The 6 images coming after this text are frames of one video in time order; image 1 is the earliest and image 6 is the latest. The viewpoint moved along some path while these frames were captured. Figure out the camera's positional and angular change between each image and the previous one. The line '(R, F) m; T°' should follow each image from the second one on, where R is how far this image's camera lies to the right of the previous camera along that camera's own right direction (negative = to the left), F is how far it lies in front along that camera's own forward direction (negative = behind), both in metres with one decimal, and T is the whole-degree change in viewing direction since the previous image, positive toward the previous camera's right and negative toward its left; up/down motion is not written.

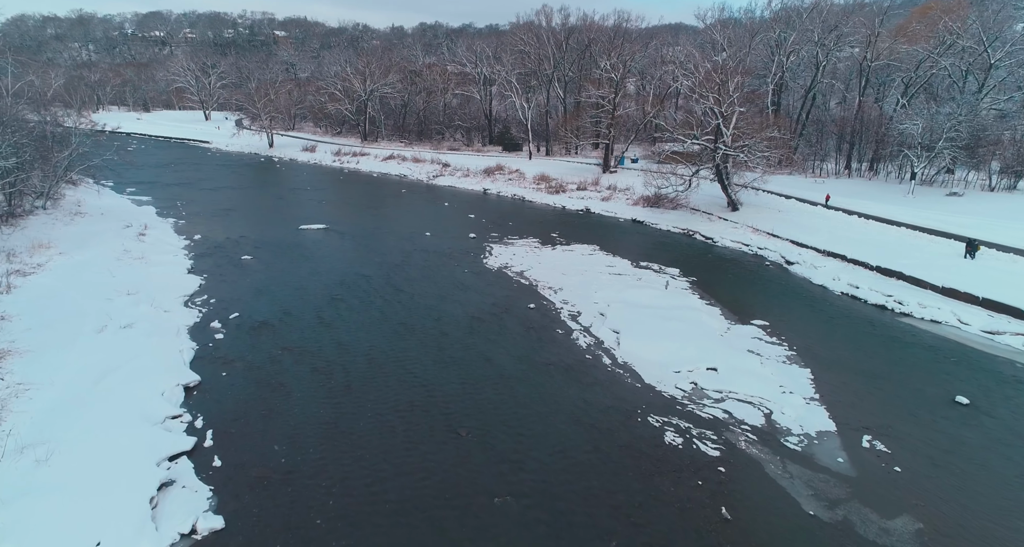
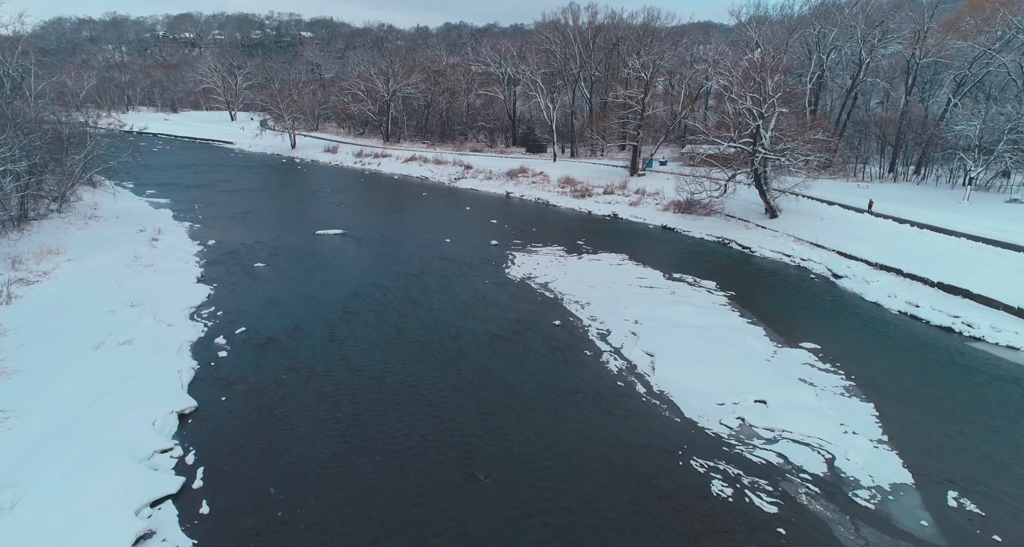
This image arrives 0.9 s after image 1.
(-0.1, +1.0) m; -2°
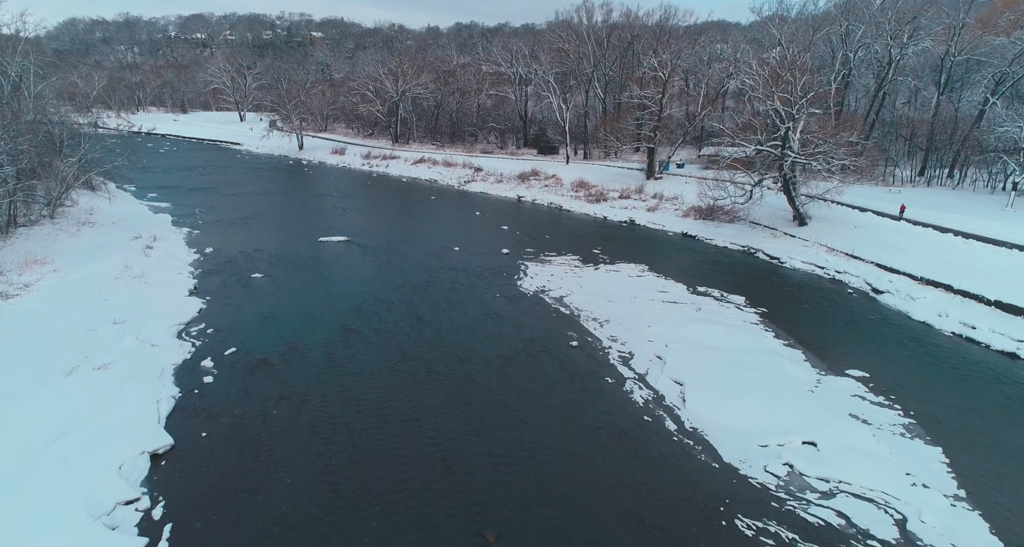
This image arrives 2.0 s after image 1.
(-0.1, +1.1) m; -1°
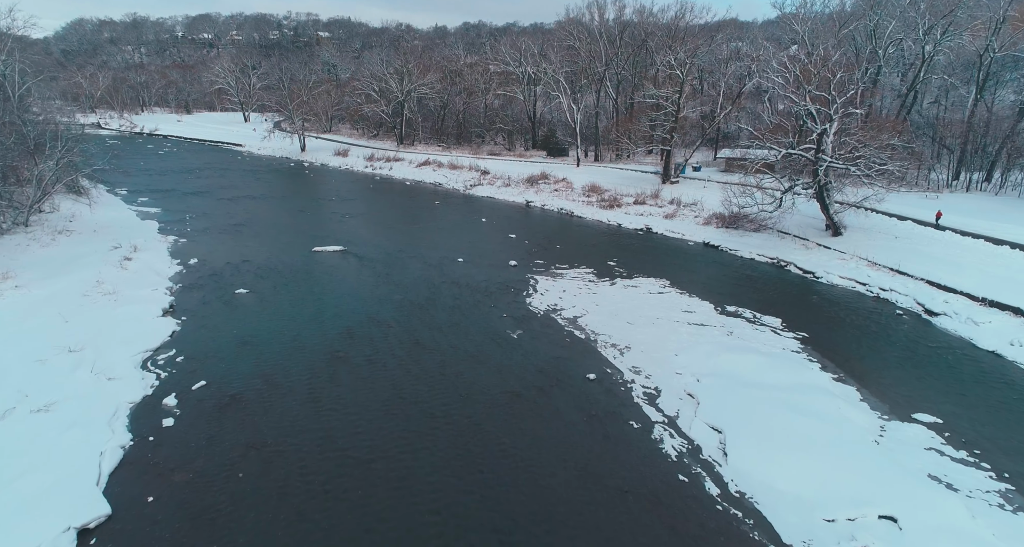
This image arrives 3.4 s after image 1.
(0.0, +1.5) m; -1°
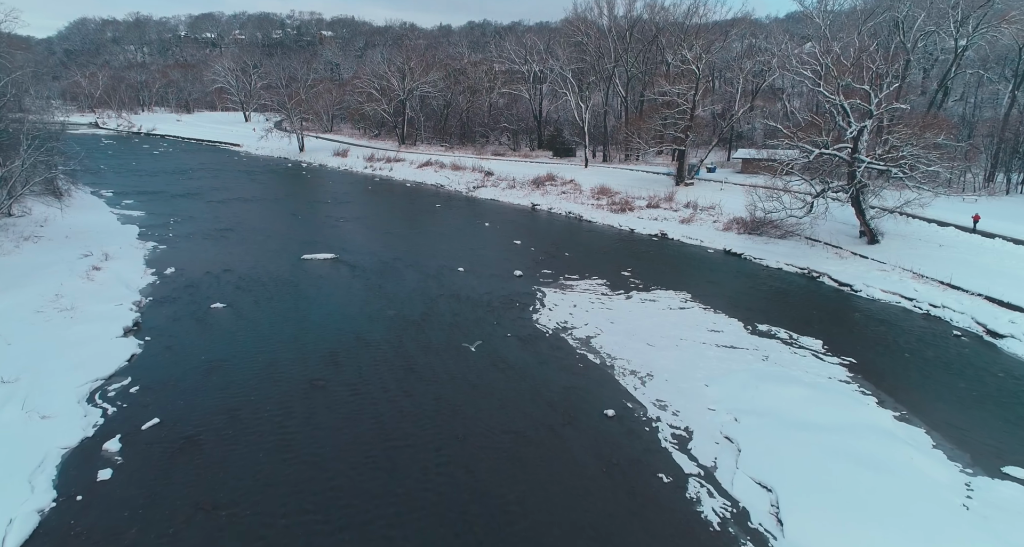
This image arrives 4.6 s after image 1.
(0.0, +1.6) m; 0°
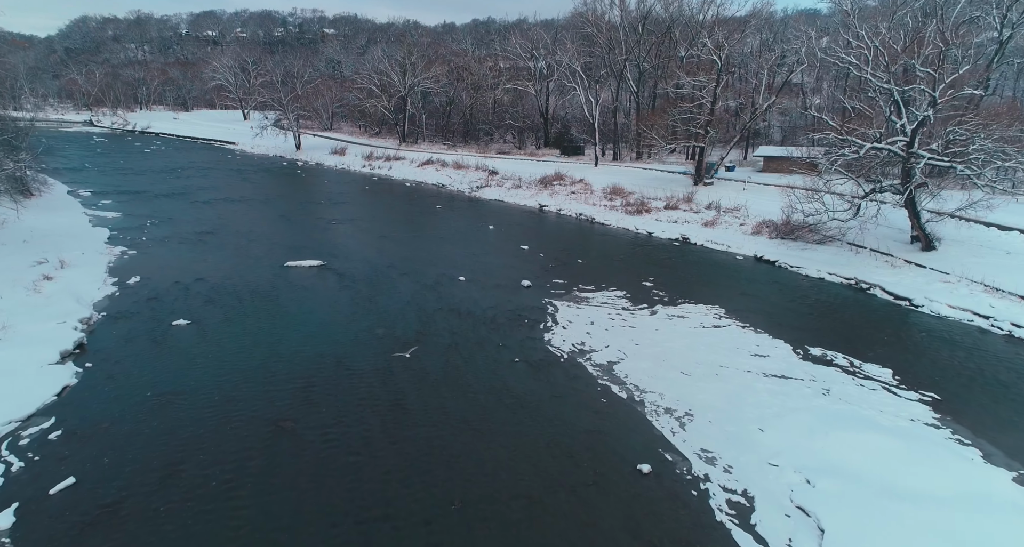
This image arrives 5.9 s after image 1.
(-0.1, +1.9) m; 0°
